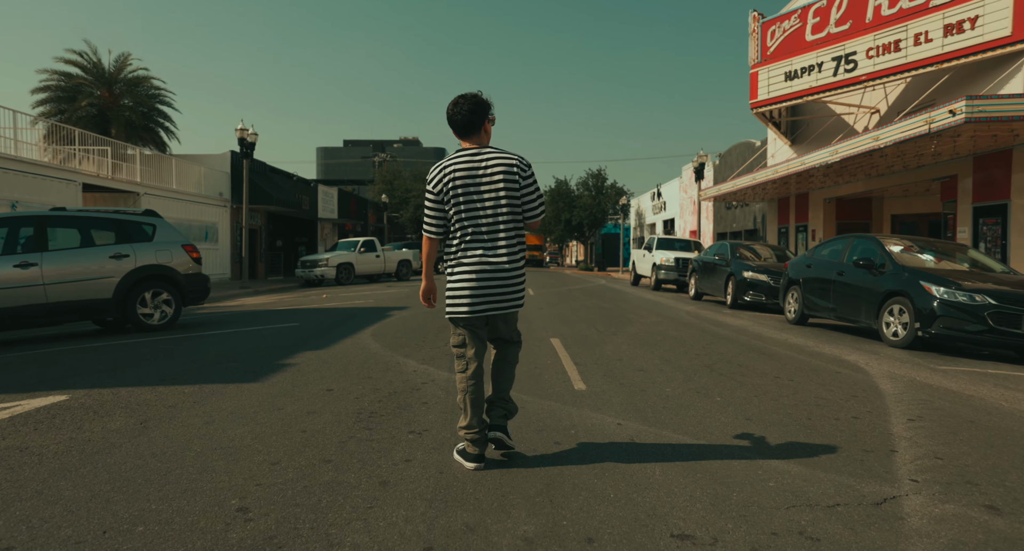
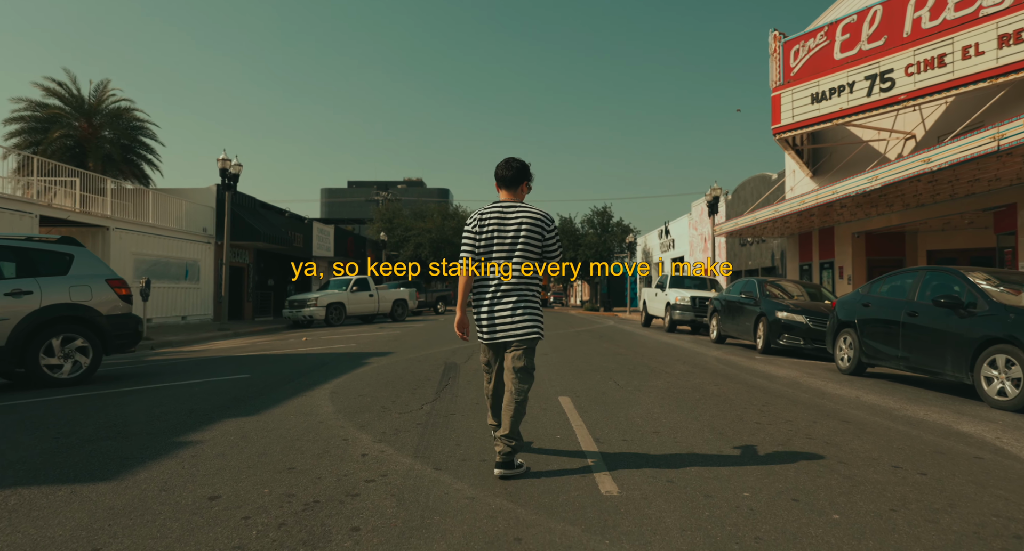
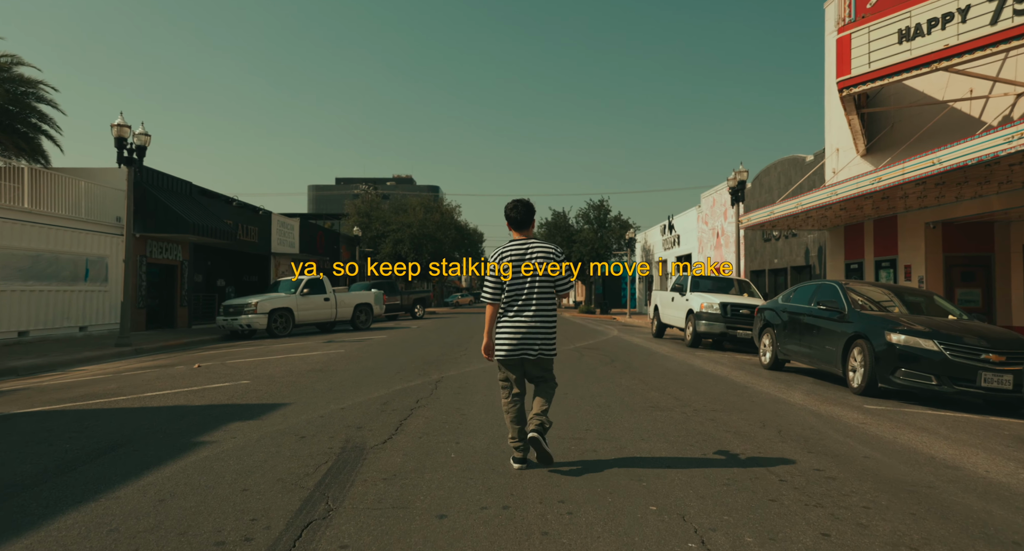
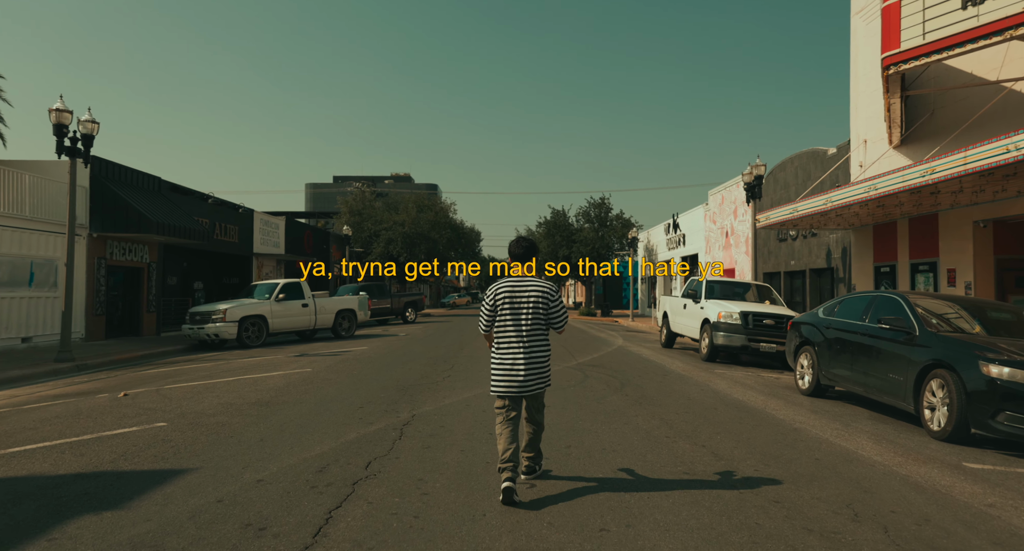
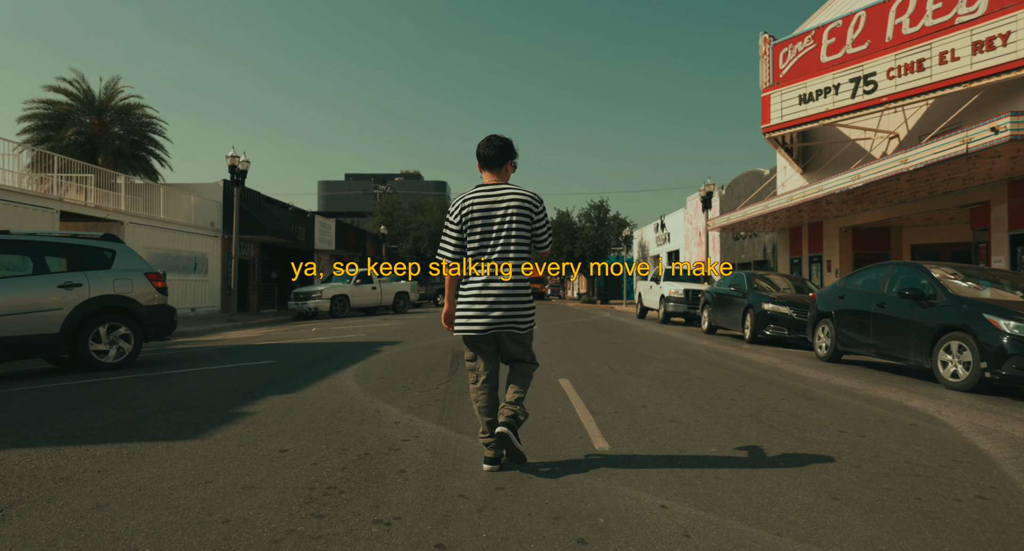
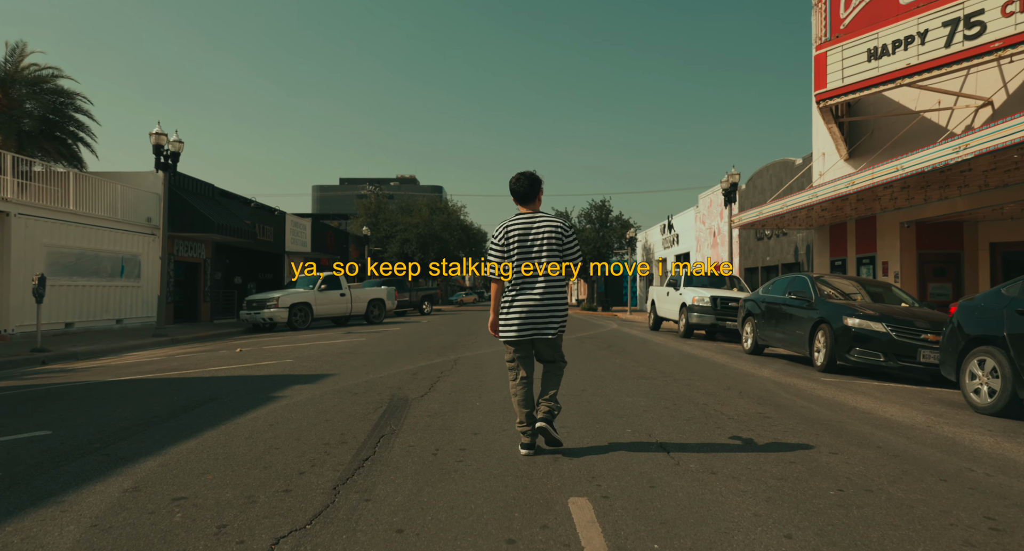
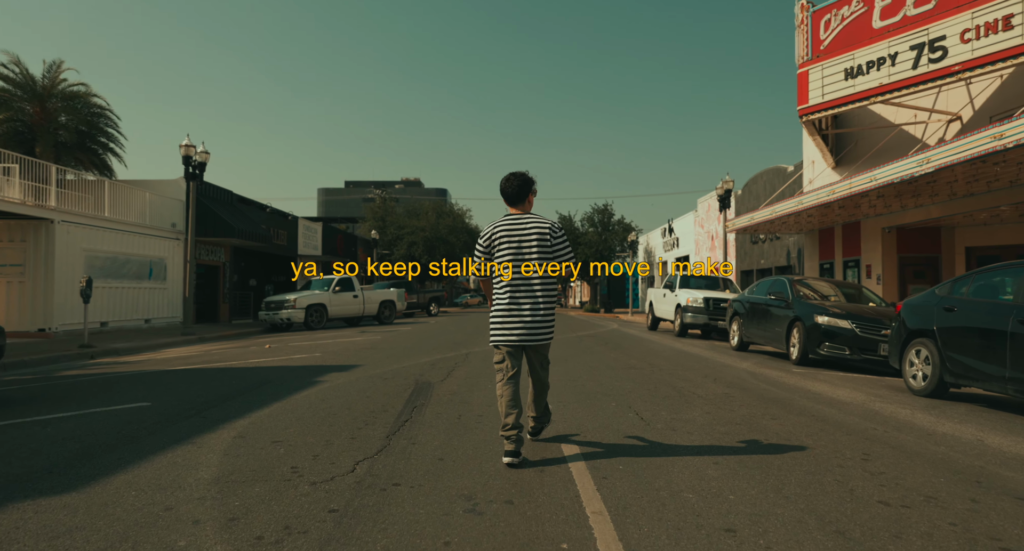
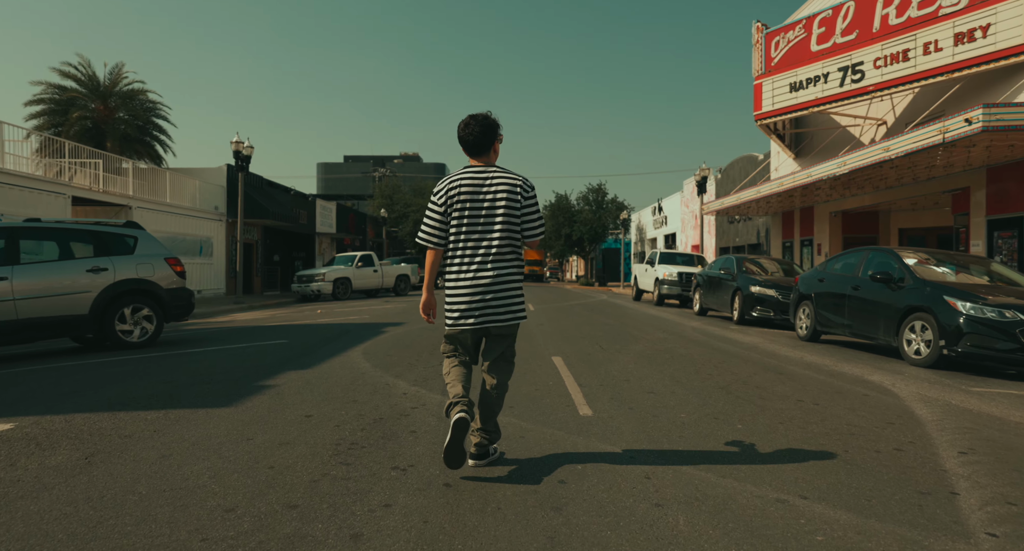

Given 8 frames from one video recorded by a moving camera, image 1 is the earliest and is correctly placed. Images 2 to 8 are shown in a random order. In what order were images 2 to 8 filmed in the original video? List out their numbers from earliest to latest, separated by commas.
8, 5, 2, 7, 6, 3, 4
